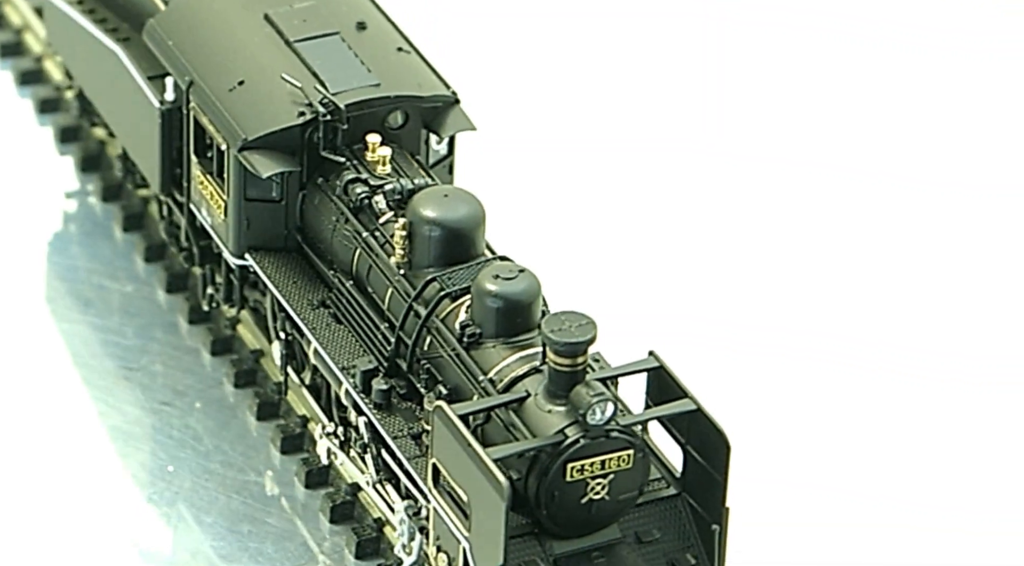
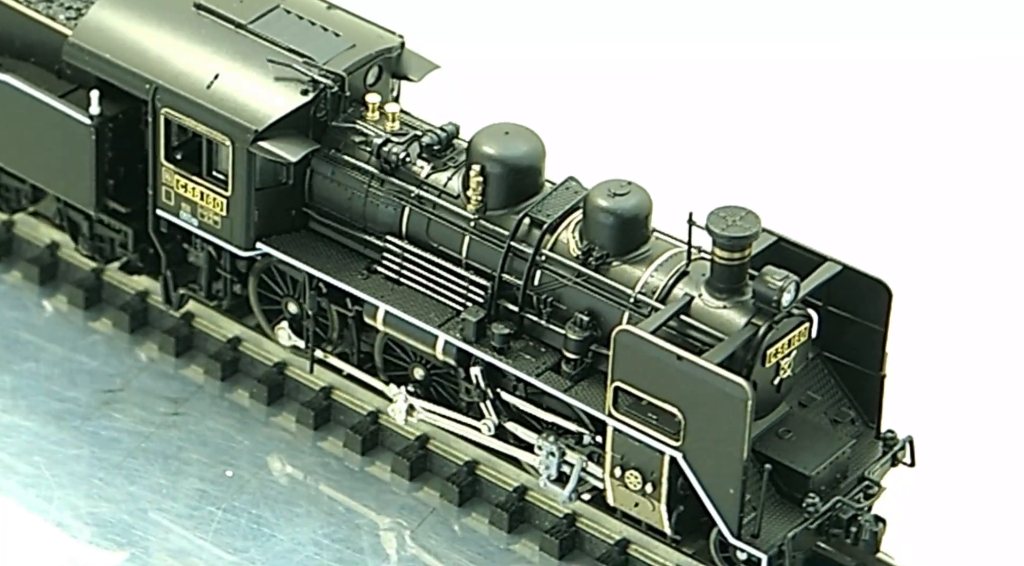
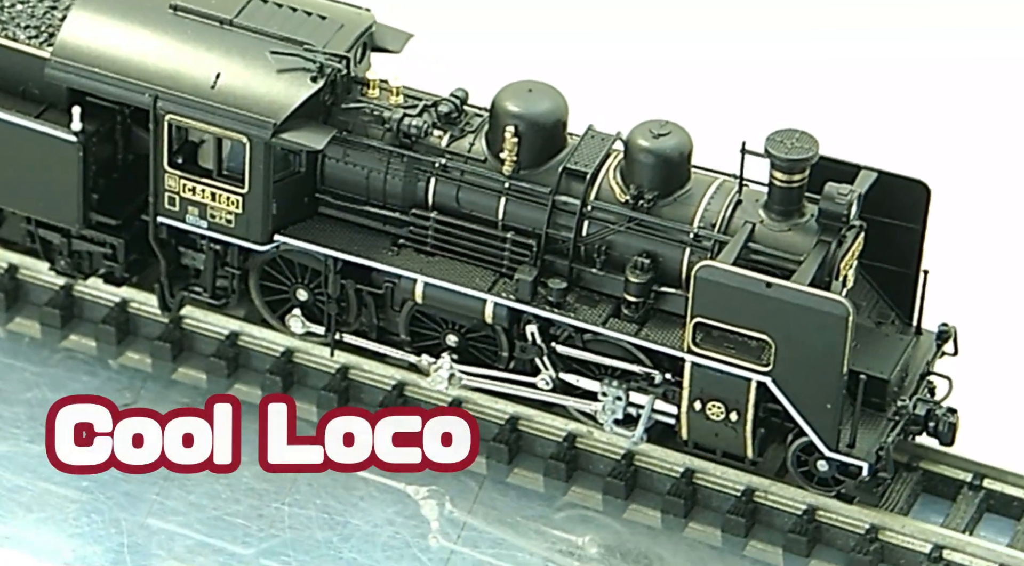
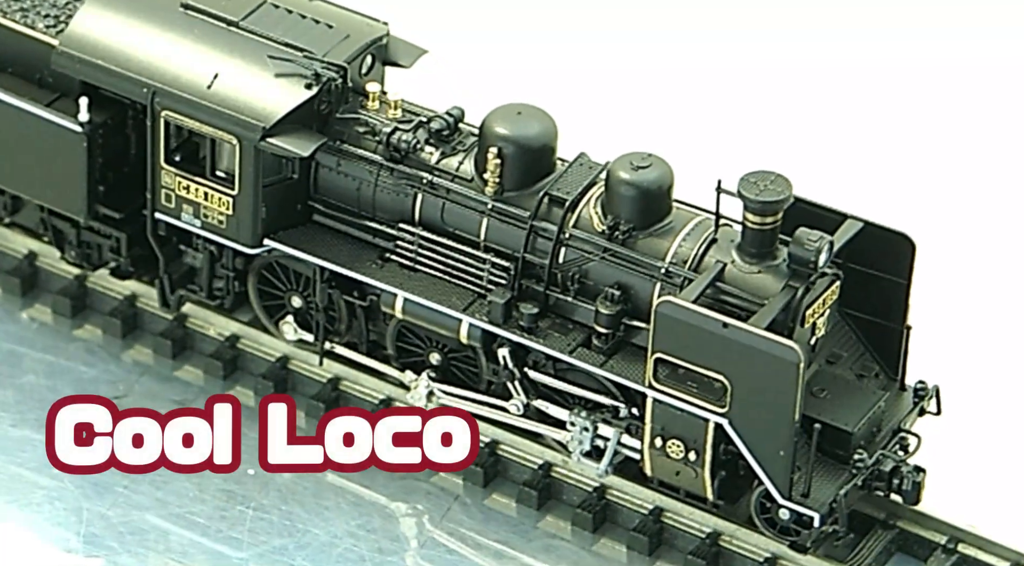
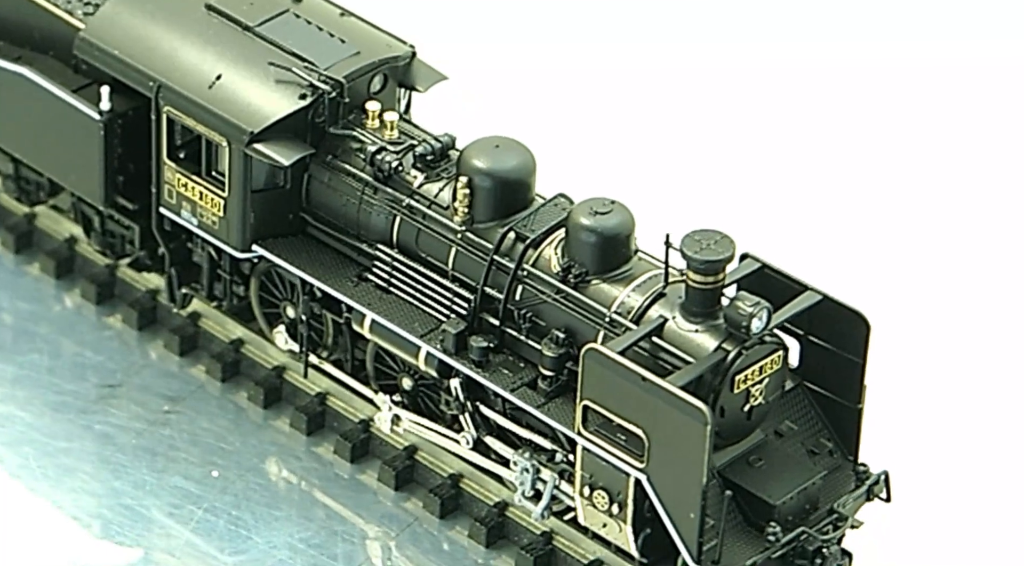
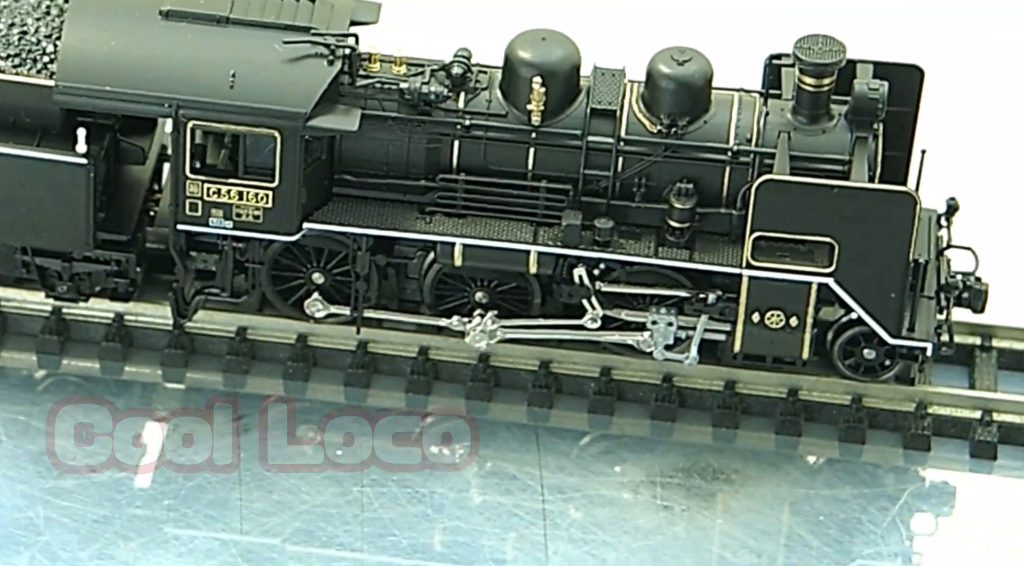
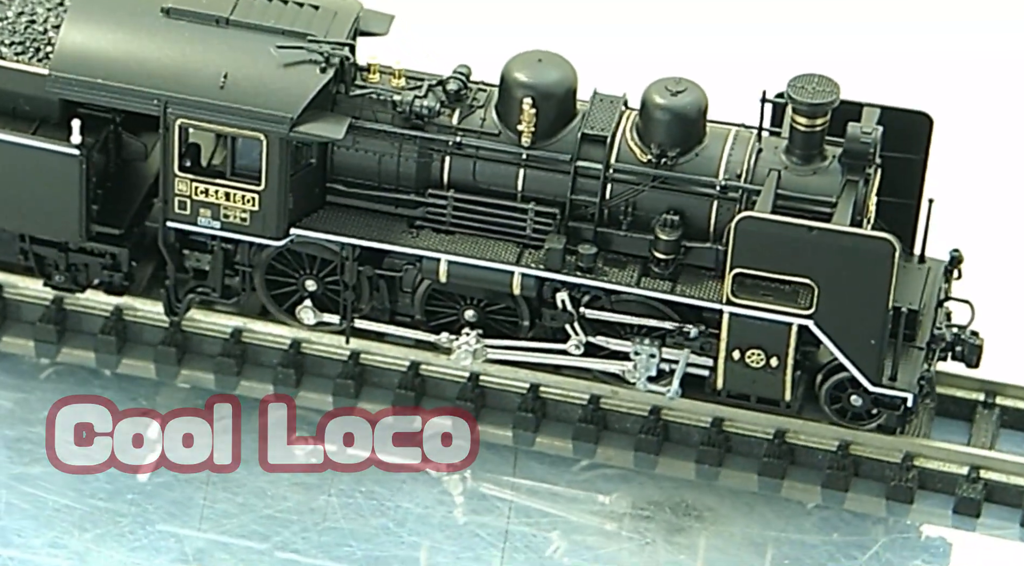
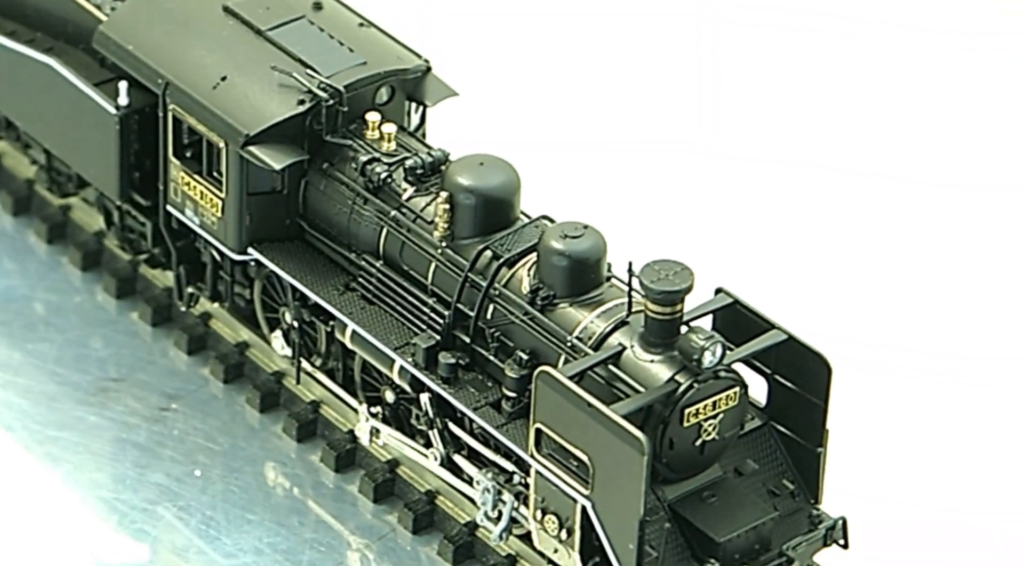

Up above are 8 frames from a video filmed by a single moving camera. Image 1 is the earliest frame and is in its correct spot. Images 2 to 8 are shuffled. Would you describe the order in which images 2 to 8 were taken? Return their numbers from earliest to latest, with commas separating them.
8, 5, 2, 4, 3, 7, 6
